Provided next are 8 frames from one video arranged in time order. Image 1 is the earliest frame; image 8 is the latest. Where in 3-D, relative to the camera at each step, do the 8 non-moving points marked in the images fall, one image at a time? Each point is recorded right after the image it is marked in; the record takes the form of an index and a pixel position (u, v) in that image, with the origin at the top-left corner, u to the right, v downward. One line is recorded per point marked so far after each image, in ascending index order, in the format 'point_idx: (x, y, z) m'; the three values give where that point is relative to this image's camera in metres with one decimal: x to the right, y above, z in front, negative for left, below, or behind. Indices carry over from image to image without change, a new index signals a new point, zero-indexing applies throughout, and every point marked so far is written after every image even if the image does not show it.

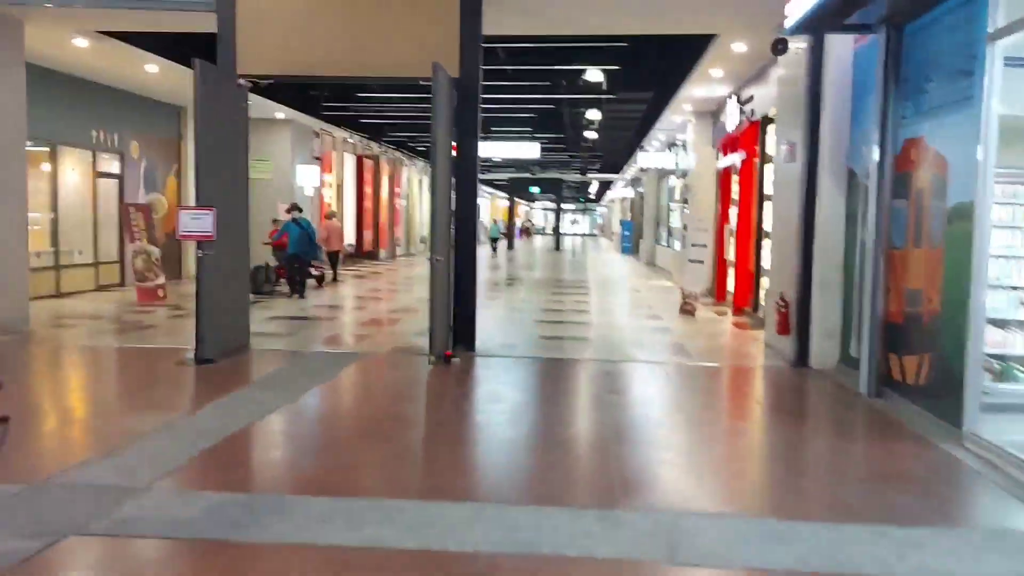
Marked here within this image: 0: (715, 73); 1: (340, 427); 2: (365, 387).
0: (+2.8, +3.0, +11.4) m
1: (-1.2, -1.0, +5.8) m
2: (-1.2, -0.8, +7.0) m
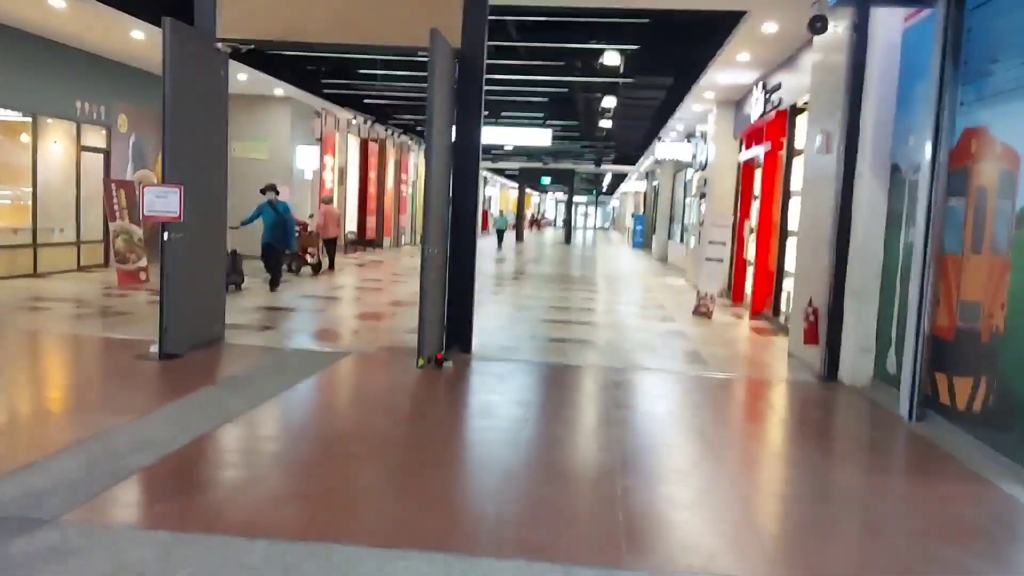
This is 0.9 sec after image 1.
0: (+2.9, +3.0, +10.6) m
1: (-1.2, -0.9, +5.1) m
2: (-1.3, -0.8, +6.2) m
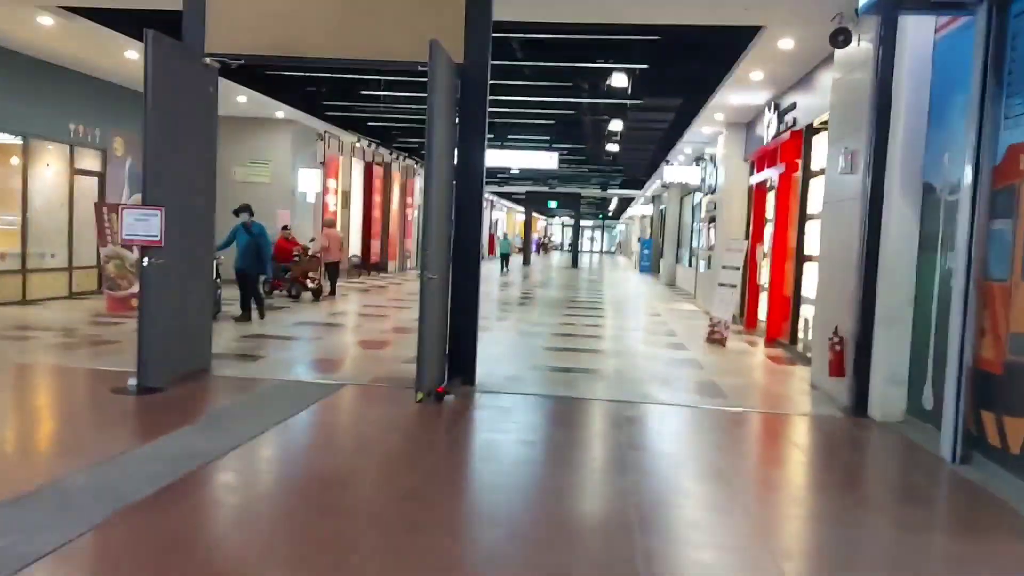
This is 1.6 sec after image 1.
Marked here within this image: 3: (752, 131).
0: (+3.0, +2.6, +10.2) m
1: (-1.2, -1.1, +4.6) m
2: (-1.2, -1.0, +5.8) m
3: (+3.8, +2.5, +13.5) m
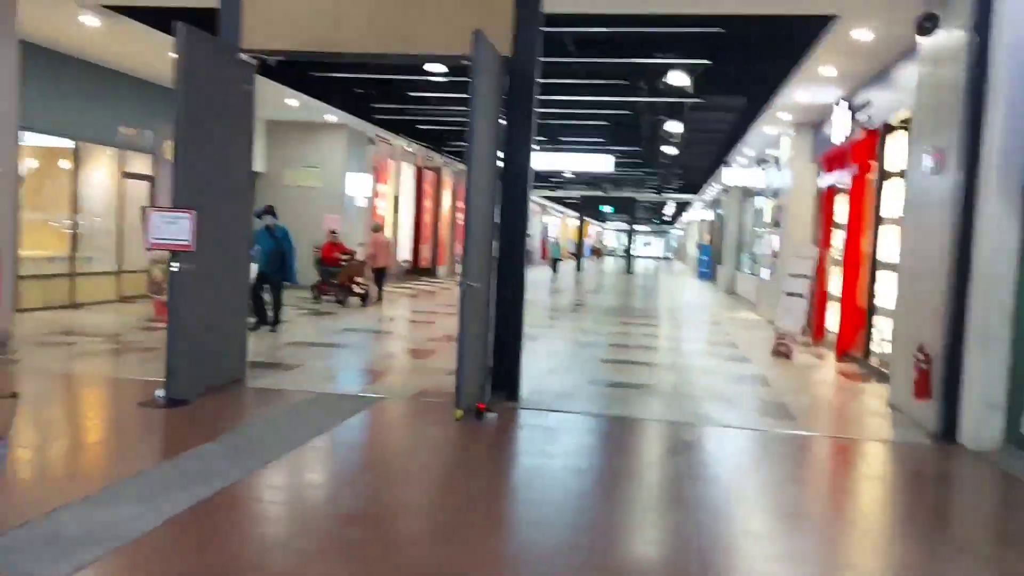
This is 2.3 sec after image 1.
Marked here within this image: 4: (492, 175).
0: (+3.6, +2.5, +9.5) m
1: (-1.0, -1.2, +4.2) m
2: (-0.9, -1.0, +5.4) m
3: (+4.7, +2.4, +12.7) m
4: (-0.1, +0.8, +6.1) m
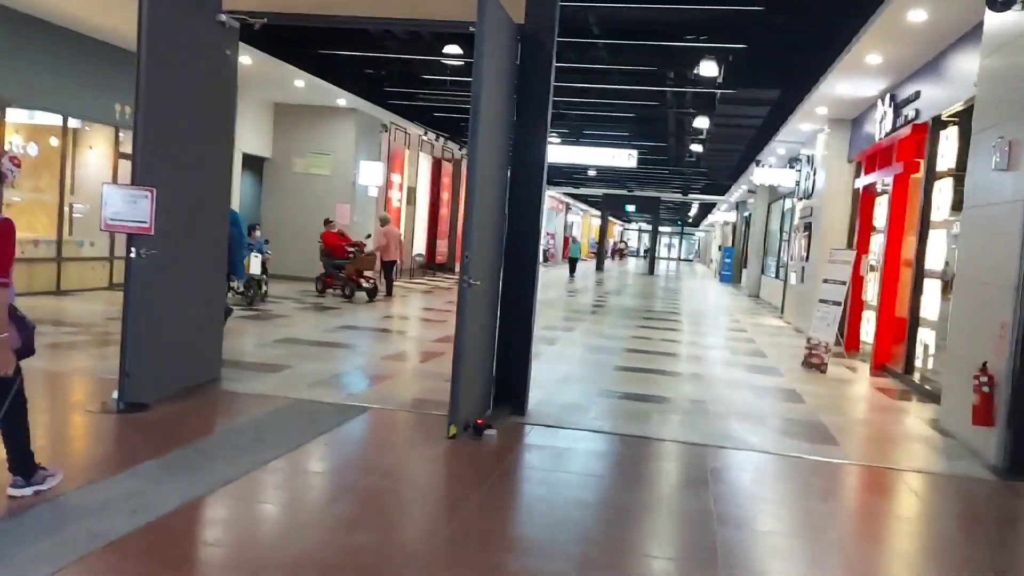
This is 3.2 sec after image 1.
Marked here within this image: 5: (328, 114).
0: (+3.8, +2.4, +8.7) m
1: (-1.0, -1.1, +3.5) m
2: (-0.9, -1.0, +4.7) m
3: (+4.9, +2.3, +11.9) m
4: (-0.1, +0.8, +5.4) m
5: (-3.5, +3.3, +16.0) m
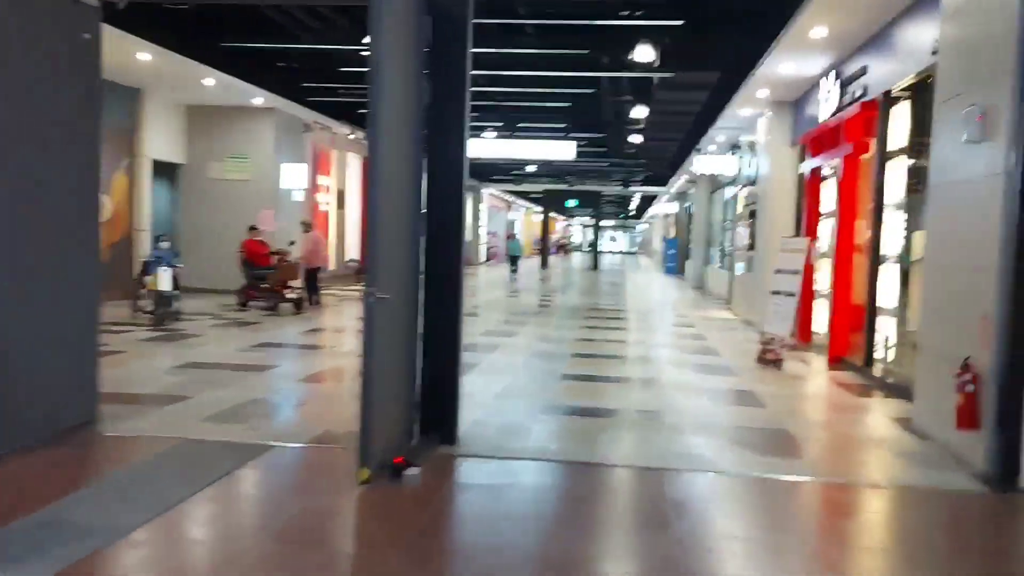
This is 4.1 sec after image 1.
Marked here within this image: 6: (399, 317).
0: (+3.0, +2.6, +8.2) m
1: (-1.3, -1.2, +2.7) m
2: (-1.3, -1.1, +3.9) m
3: (+3.9, +2.4, +11.4) m
4: (-0.6, +0.8, +4.6) m
5: (-4.8, +3.1, +14.9) m
6: (-0.6, -0.2, +4.5) m
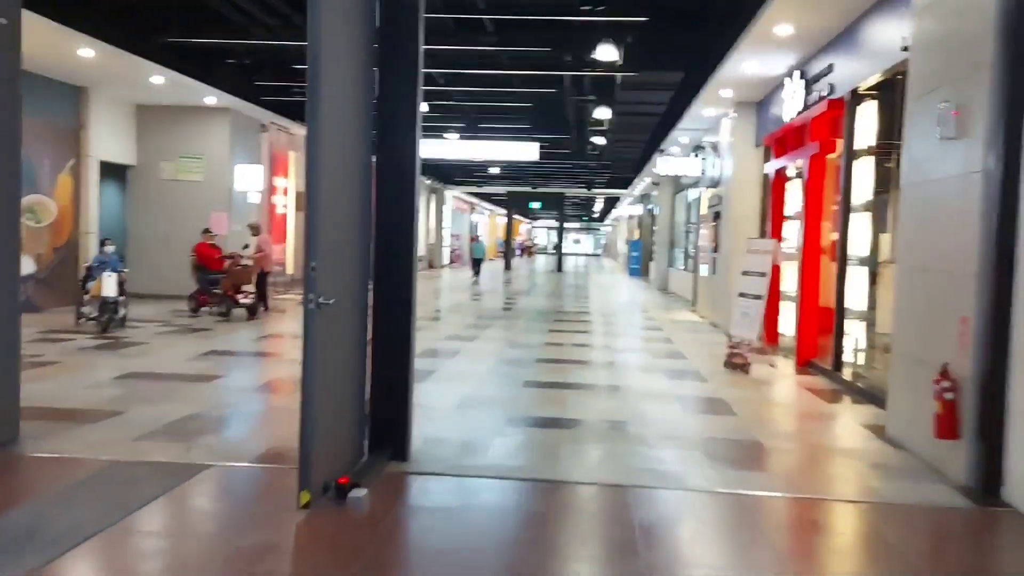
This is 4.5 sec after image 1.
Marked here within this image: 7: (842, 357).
0: (+2.6, +2.5, +8.0) m
1: (-1.4, -1.3, +2.3) m
2: (-1.5, -1.1, +3.5) m
3: (+3.4, +2.4, +11.3) m
4: (-0.8, +0.7, +4.3) m
5: (-5.4, +3.0, +14.4) m
6: (-0.8, -0.2, +4.2) m
7: (+3.2, -0.7, +8.2) m
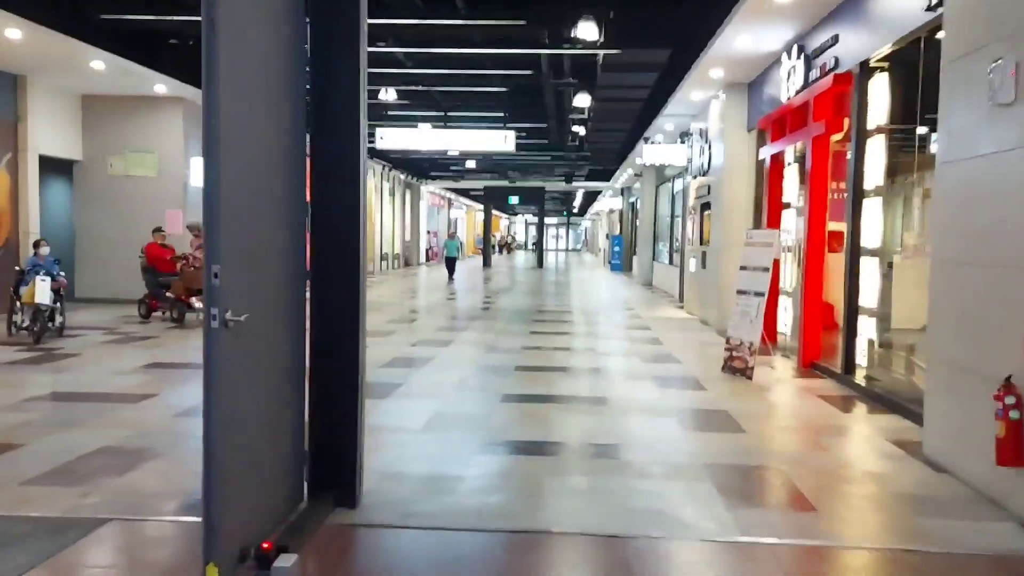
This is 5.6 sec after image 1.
0: (+2.4, +2.6, +7.2) m
1: (-1.5, -1.3, +1.4) m
2: (-1.6, -1.2, +2.6) m
3: (+3.1, +2.5, +10.5) m
4: (-0.9, +0.7, +3.4) m
5: (-5.8, +3.0, +13.4) m
6: (-1.0, -0.2, +3.3) m
7: (+3.0, -0.6, +7.4) m
